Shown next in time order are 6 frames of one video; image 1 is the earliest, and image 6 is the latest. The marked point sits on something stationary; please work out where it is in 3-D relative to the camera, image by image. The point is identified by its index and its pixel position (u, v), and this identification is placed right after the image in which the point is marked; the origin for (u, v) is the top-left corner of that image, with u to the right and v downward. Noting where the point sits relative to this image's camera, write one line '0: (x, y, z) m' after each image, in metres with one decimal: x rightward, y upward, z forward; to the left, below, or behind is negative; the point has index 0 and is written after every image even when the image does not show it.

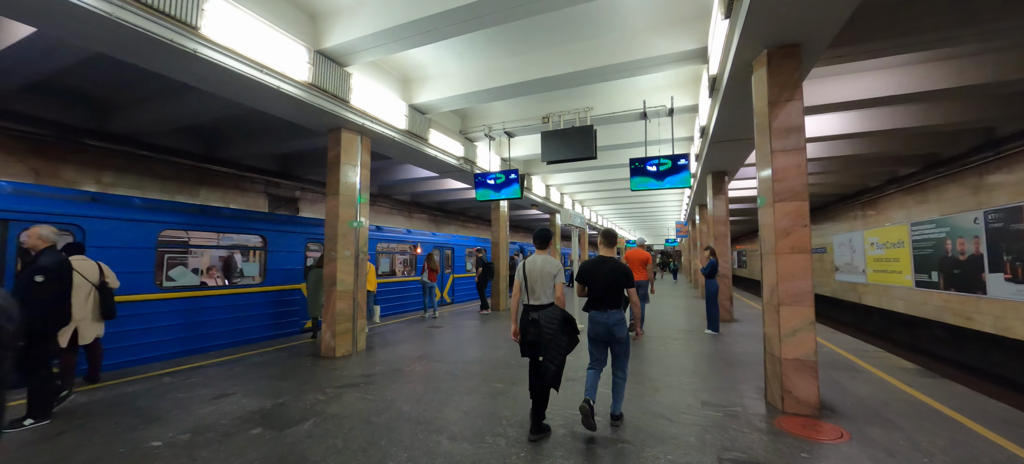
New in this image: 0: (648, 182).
0: (+2.7, +1.0, +7.6) m
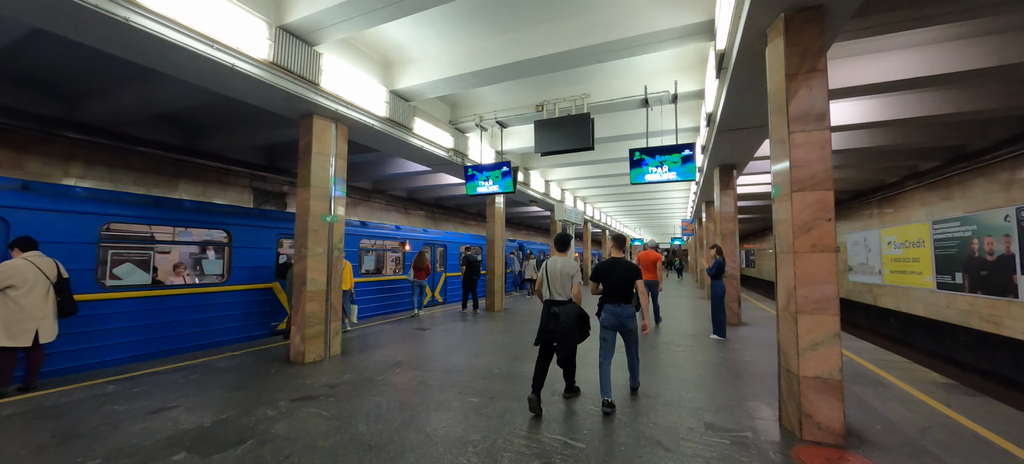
0: (+2.5, +1.1, +7.0) m
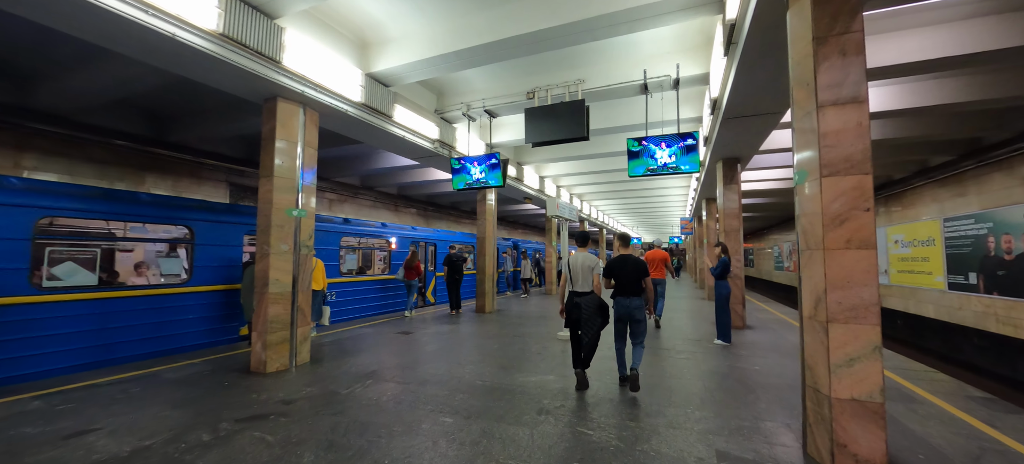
0: (+2.3, +1.1, +6.4) m
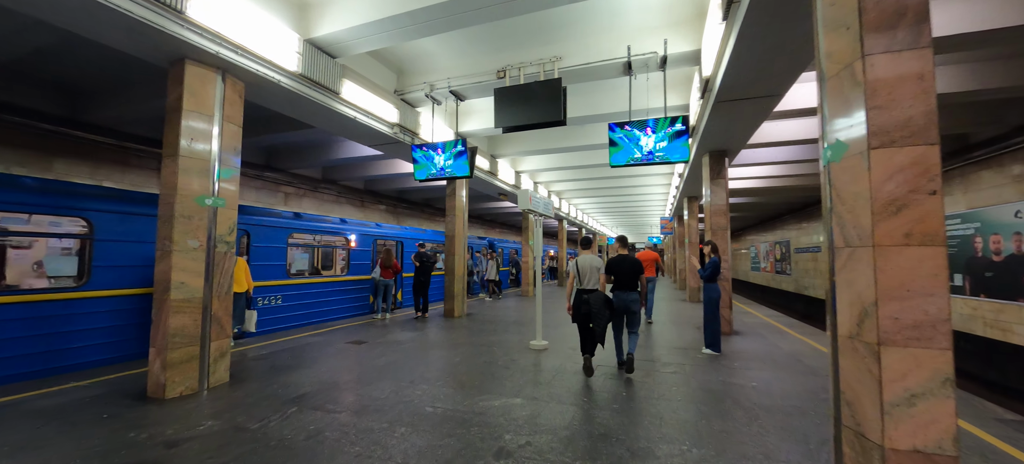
0: (+1.8, +1.2, +5.7) m
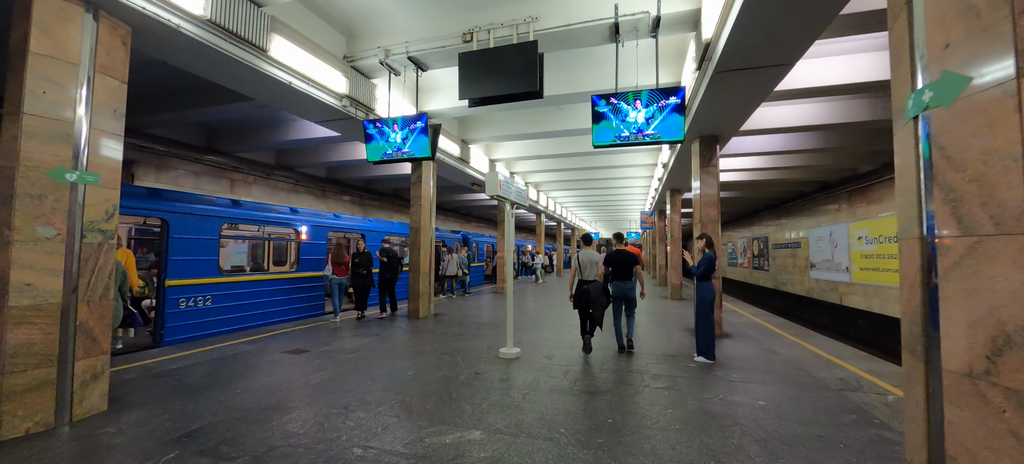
0: (+1.4, +1.3, +4.9) m
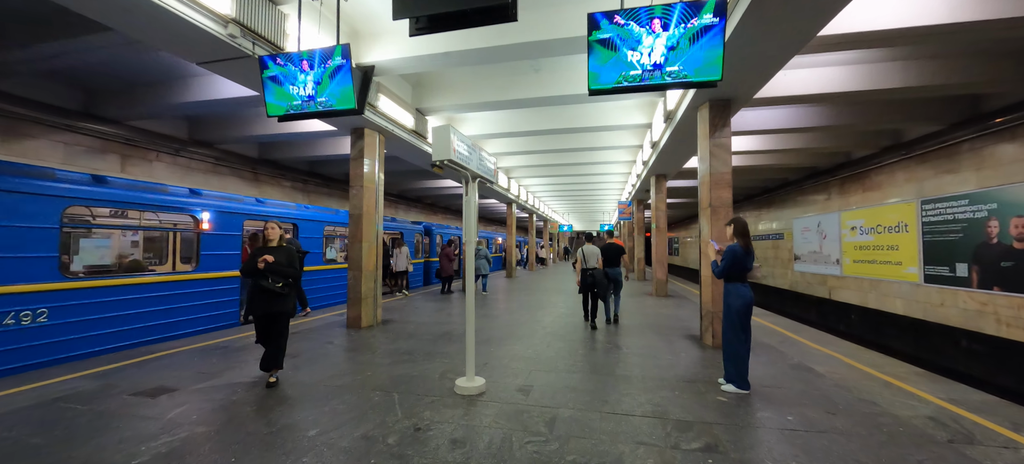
0: (+1.0, +1.5, +3.4) m
